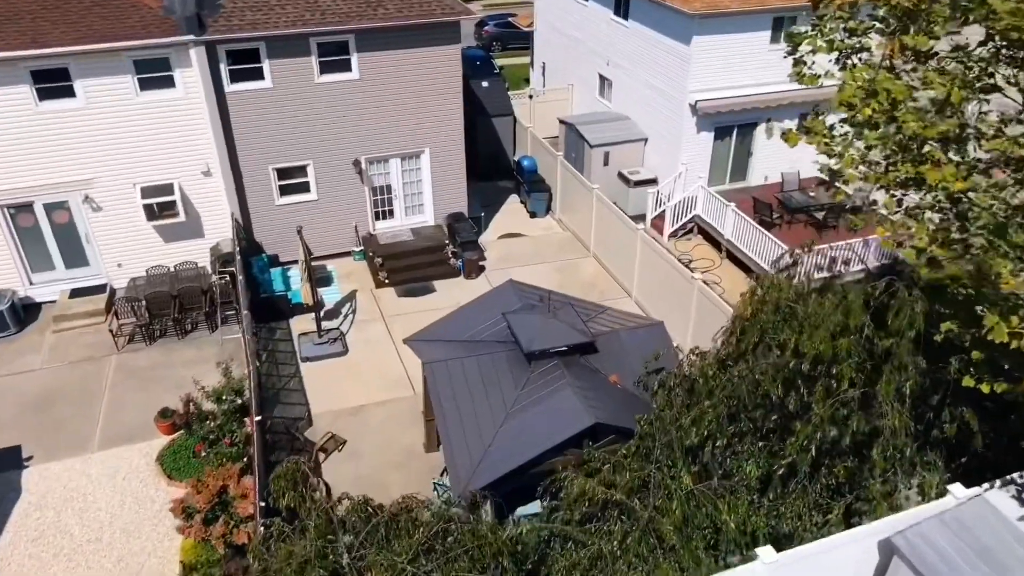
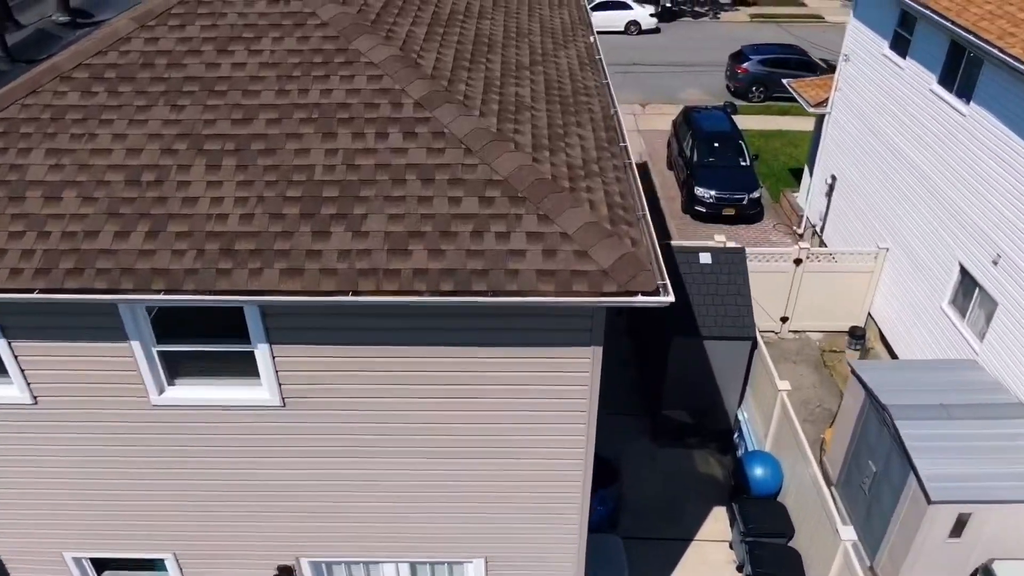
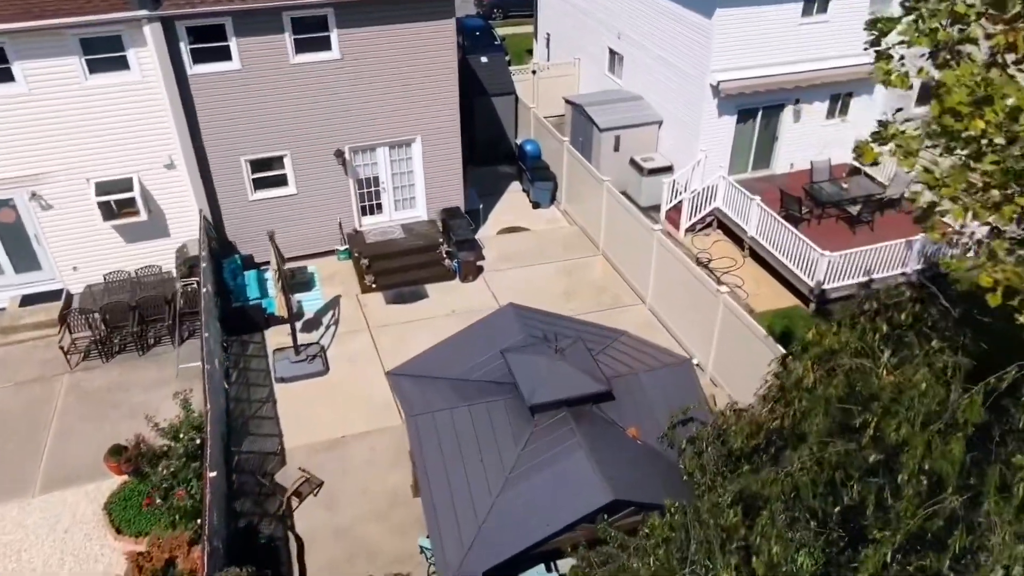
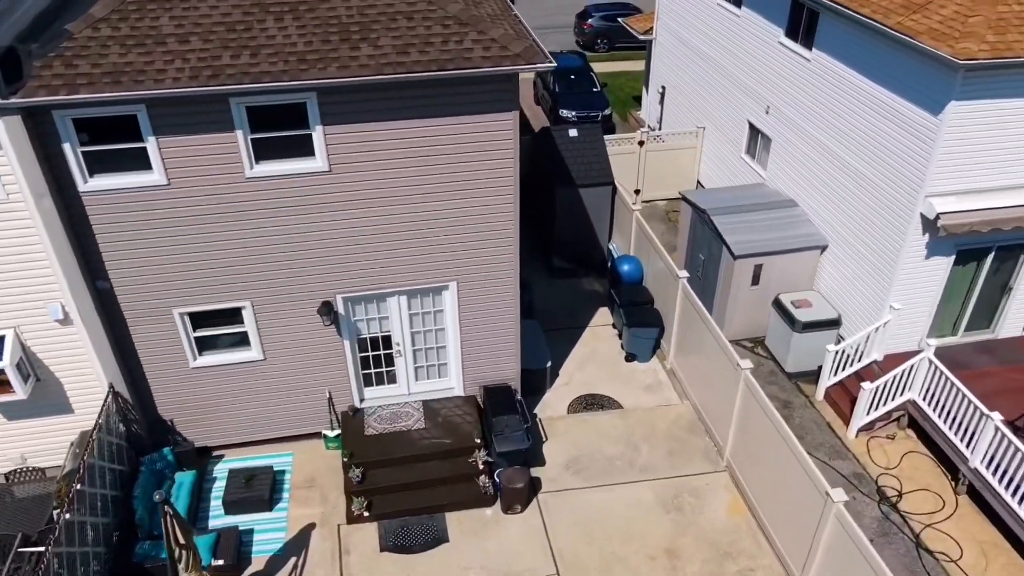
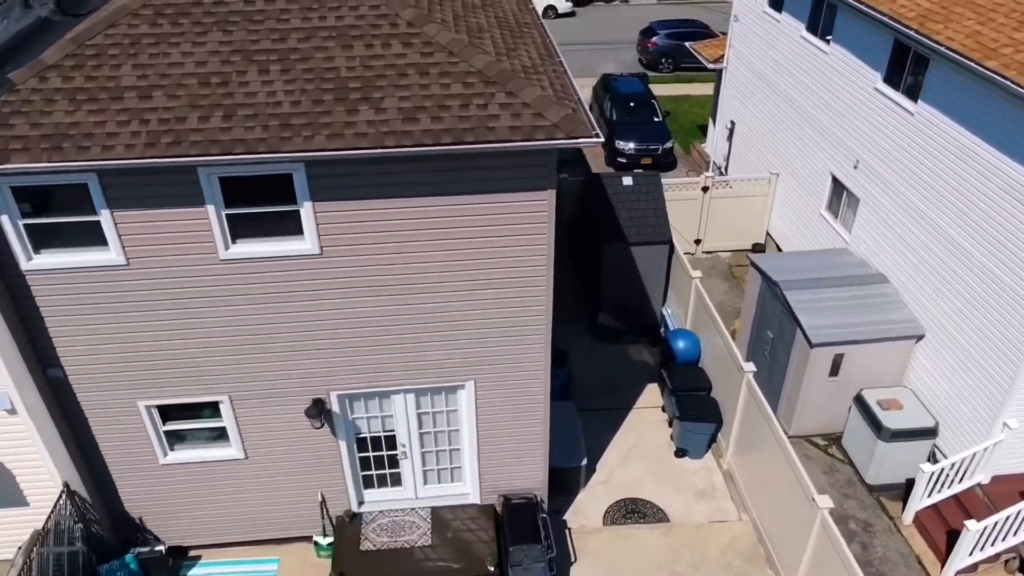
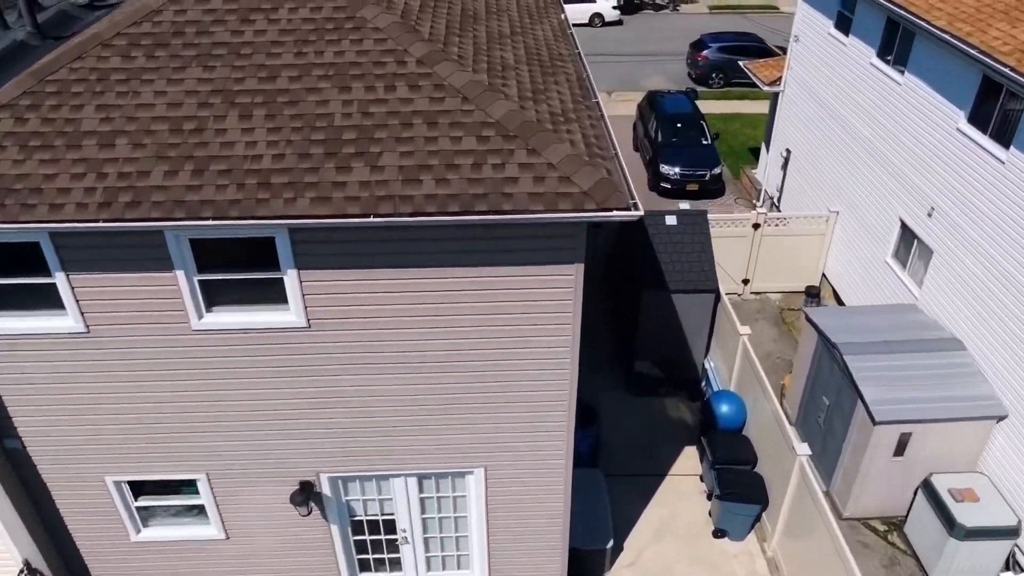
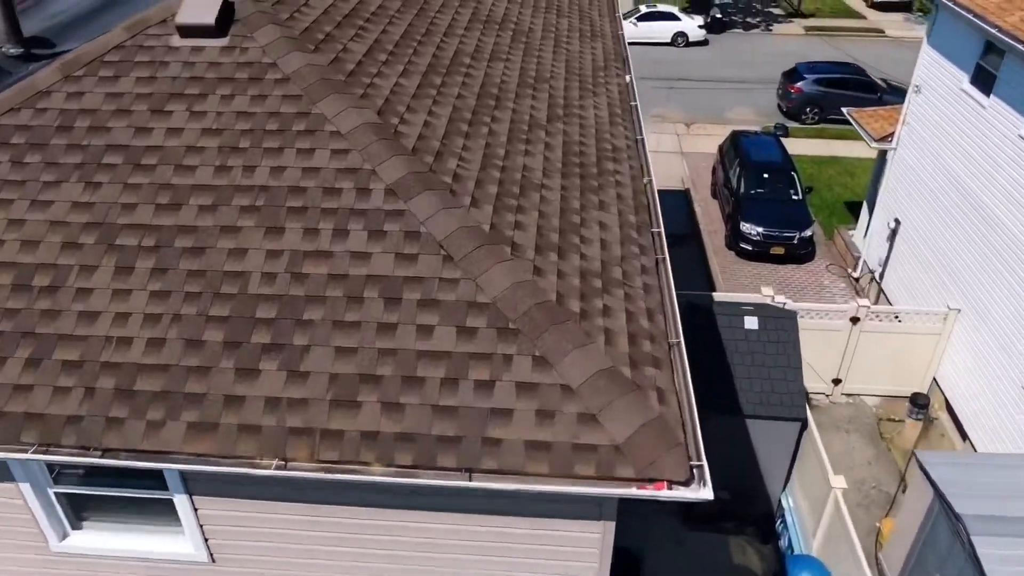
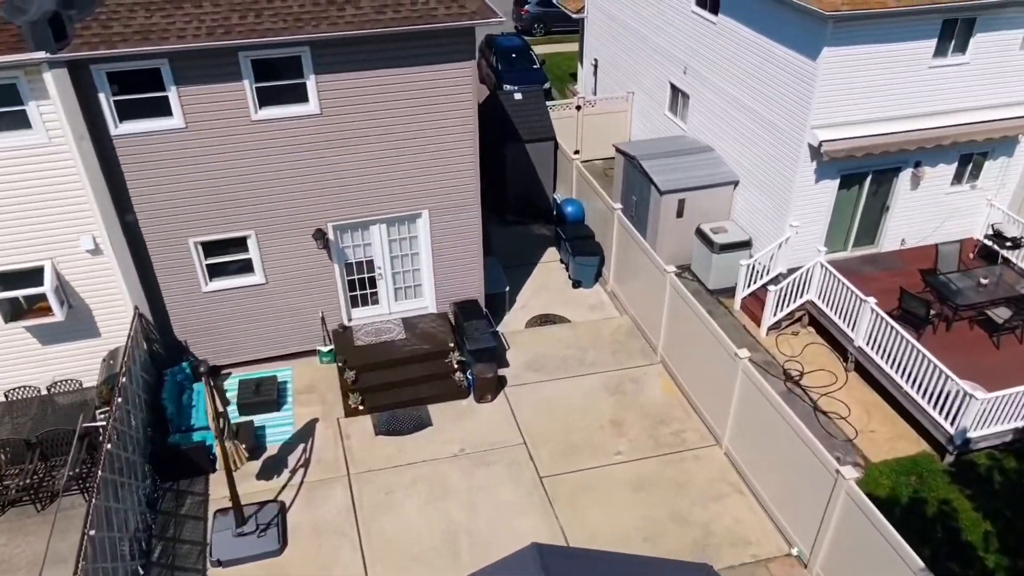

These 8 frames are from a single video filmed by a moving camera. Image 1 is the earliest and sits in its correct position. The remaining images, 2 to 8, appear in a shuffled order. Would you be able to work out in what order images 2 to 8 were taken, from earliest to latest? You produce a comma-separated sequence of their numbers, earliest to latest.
3, 8, 4, 5, 6, 2, 7
